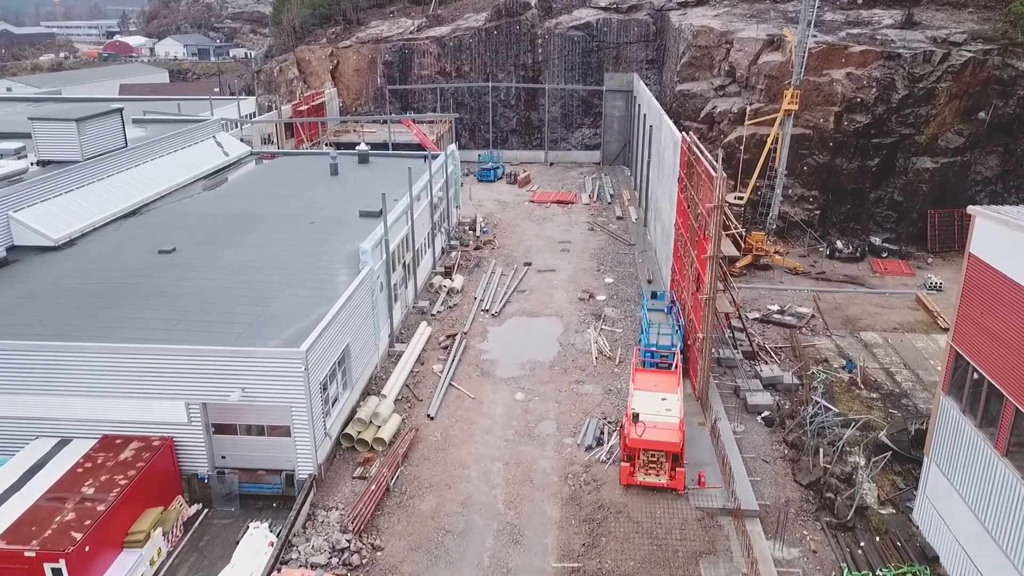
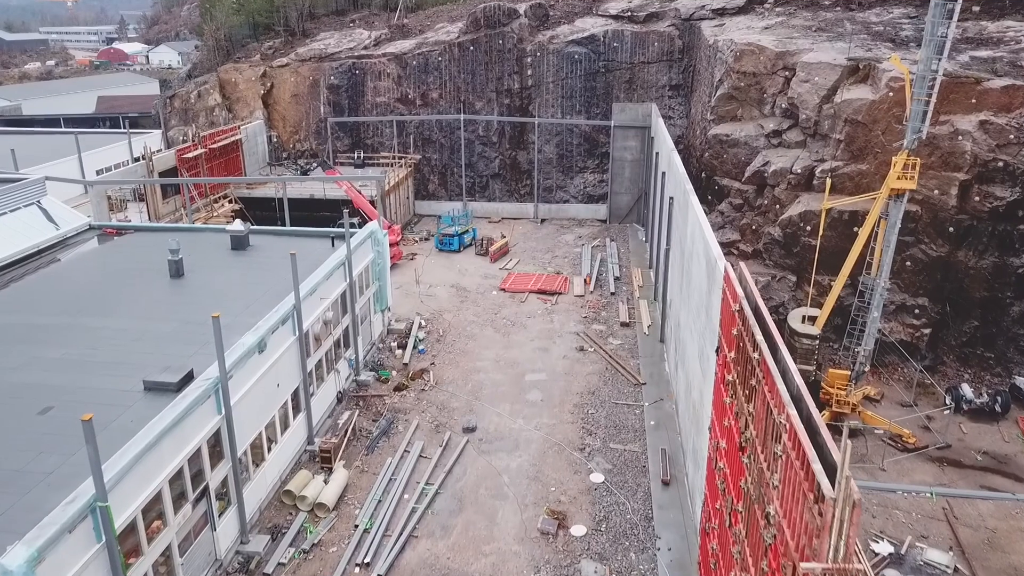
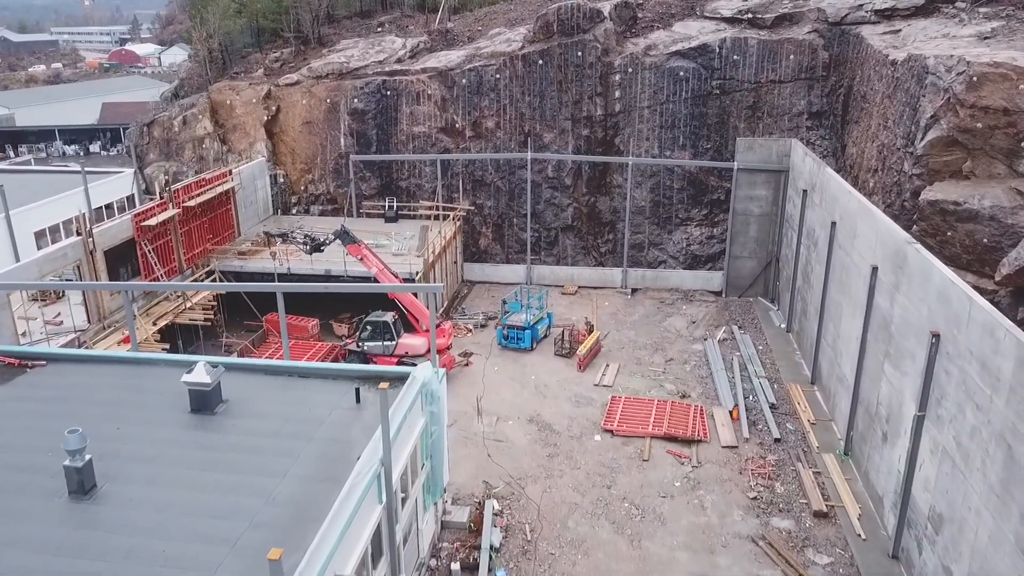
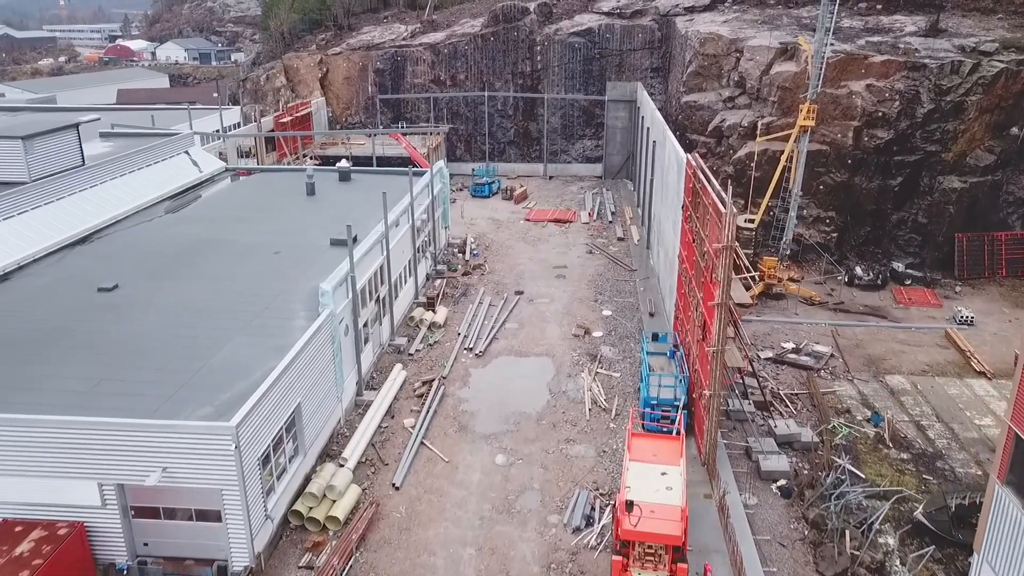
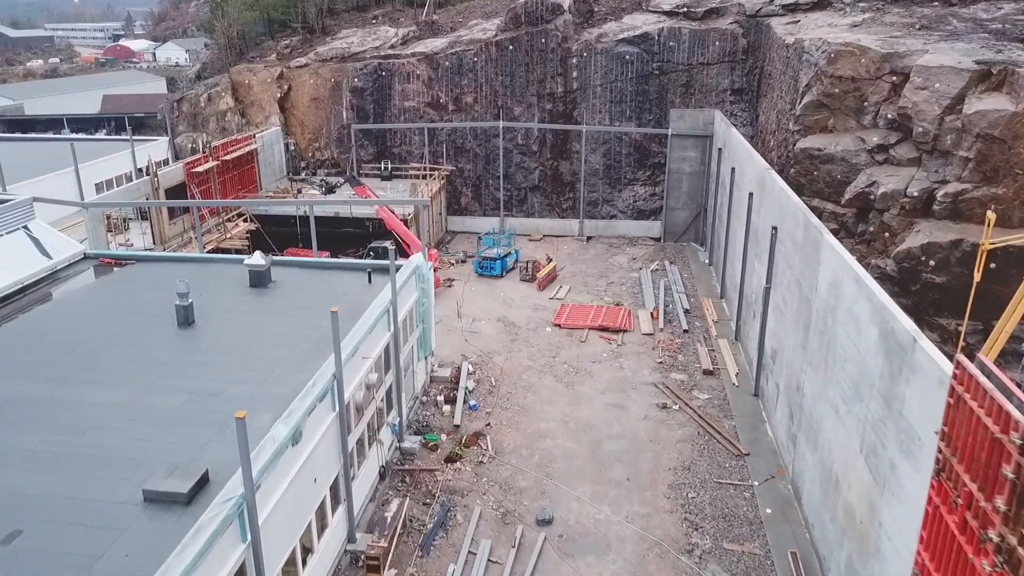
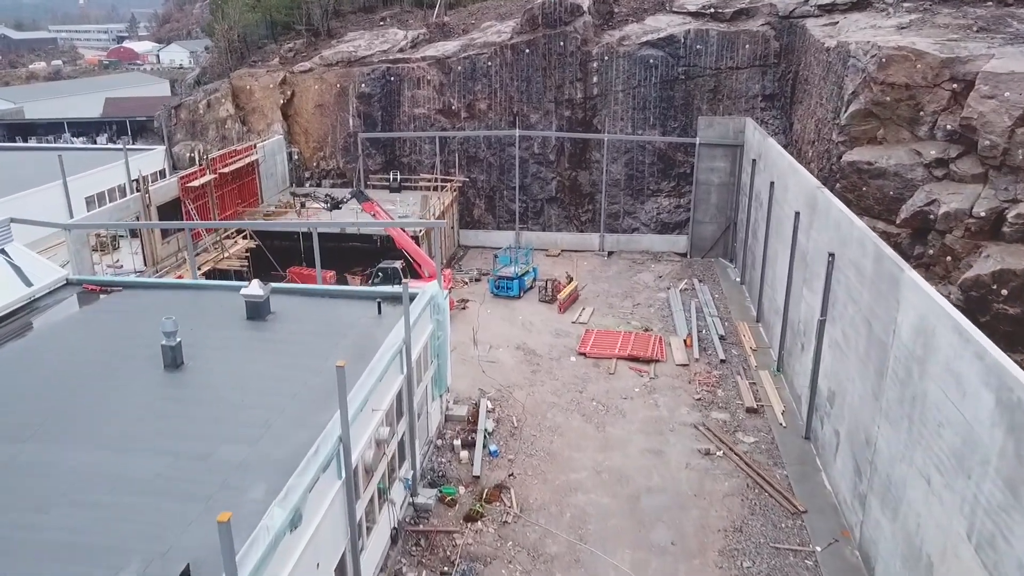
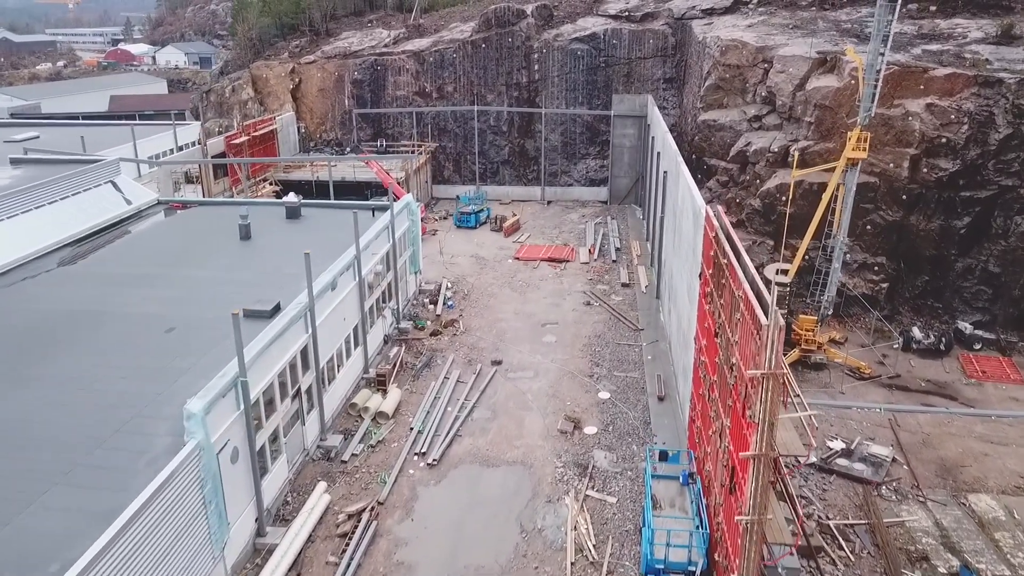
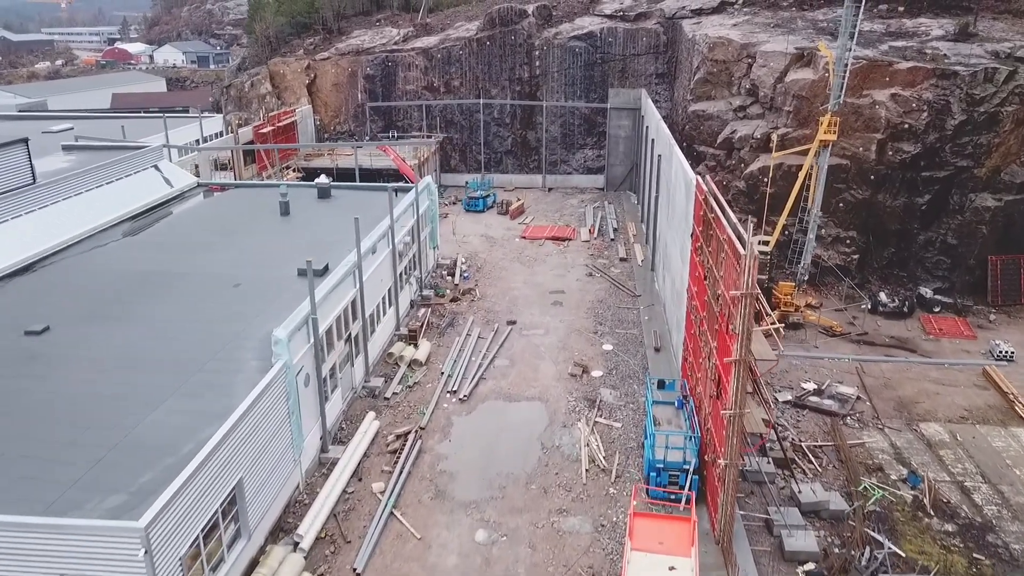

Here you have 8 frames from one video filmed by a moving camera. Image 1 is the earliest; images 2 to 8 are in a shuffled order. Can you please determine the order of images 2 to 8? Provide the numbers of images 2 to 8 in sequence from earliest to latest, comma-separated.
4, 8, 7, 2, 5, 6, 3
